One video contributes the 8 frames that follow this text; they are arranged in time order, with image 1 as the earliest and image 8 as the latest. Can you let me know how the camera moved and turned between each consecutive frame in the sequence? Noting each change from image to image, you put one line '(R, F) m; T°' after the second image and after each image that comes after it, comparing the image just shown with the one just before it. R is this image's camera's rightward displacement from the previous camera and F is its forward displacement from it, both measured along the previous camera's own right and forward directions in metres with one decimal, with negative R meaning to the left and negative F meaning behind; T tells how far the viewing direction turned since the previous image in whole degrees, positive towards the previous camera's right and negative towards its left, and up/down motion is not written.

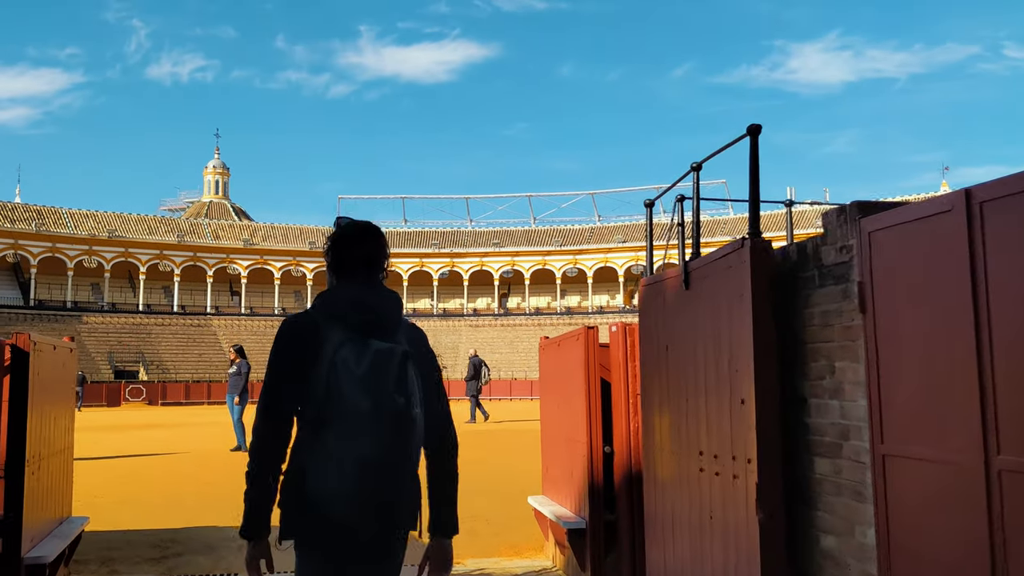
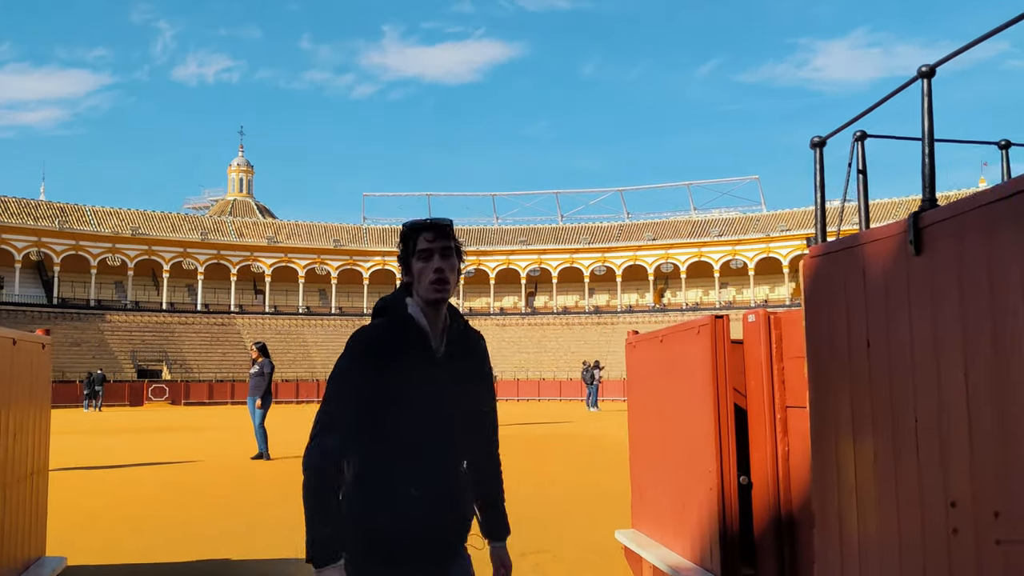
(-0.3, +1.2) m; -1°
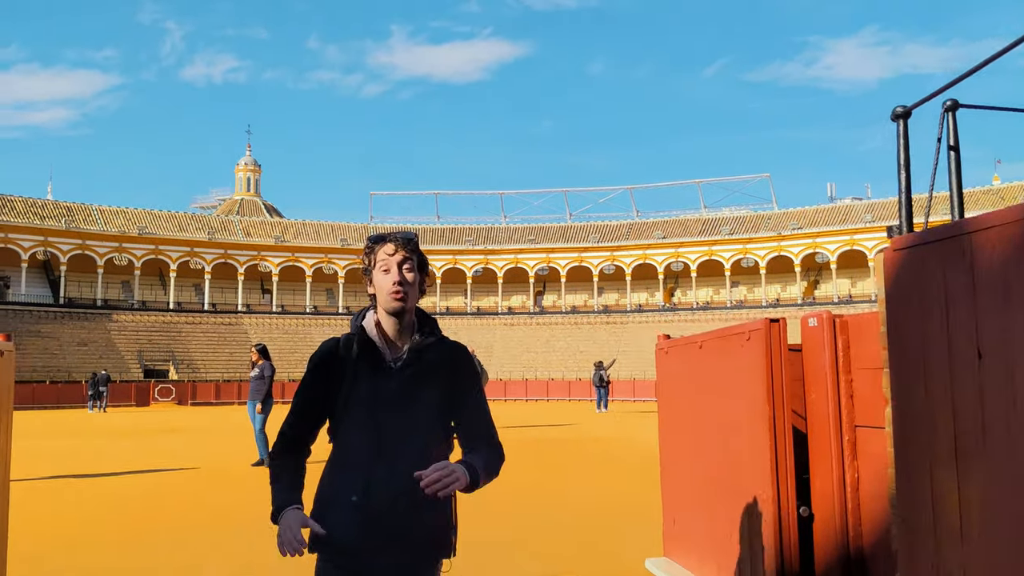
(0.0, +0.5) m; 0°
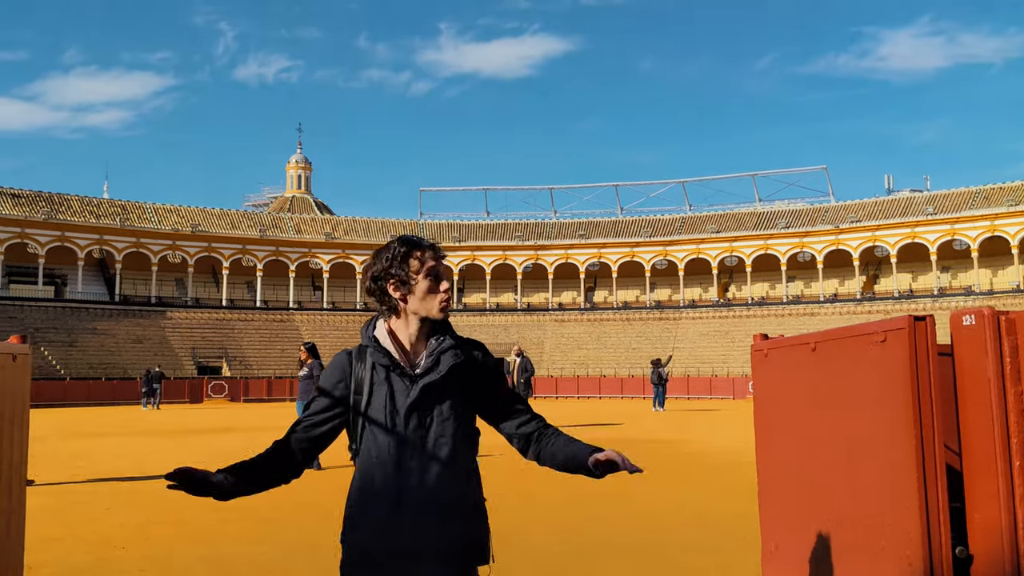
(-0.1, +0.5) m; -3°
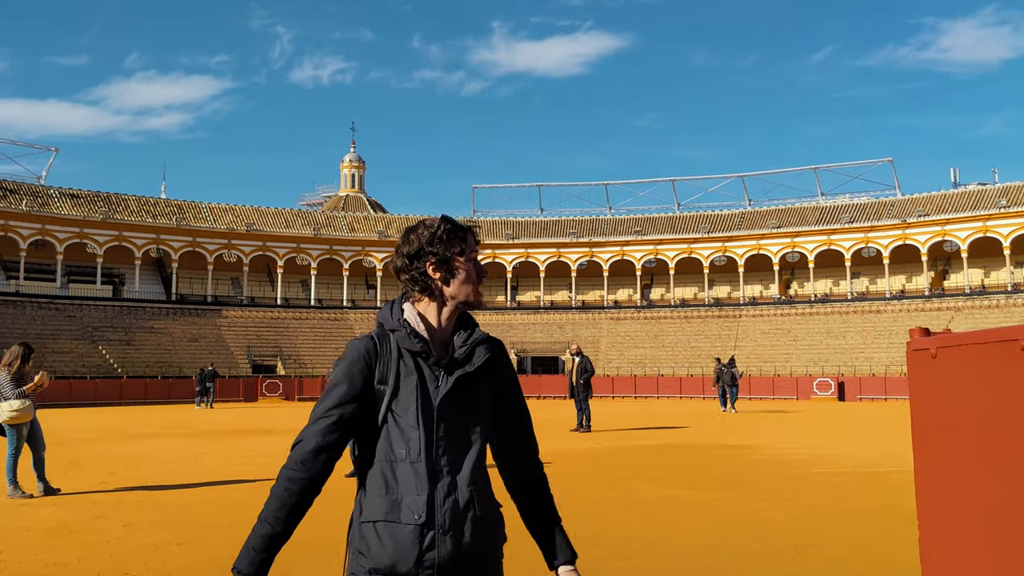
(-0.1, +0.9) m; -3°
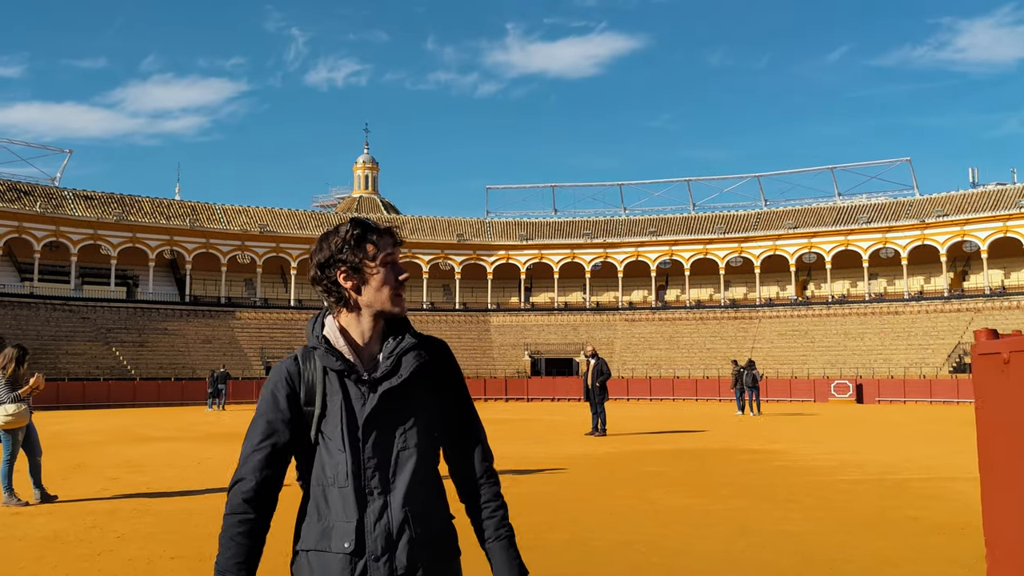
(0.0, +0.3) m; -1°
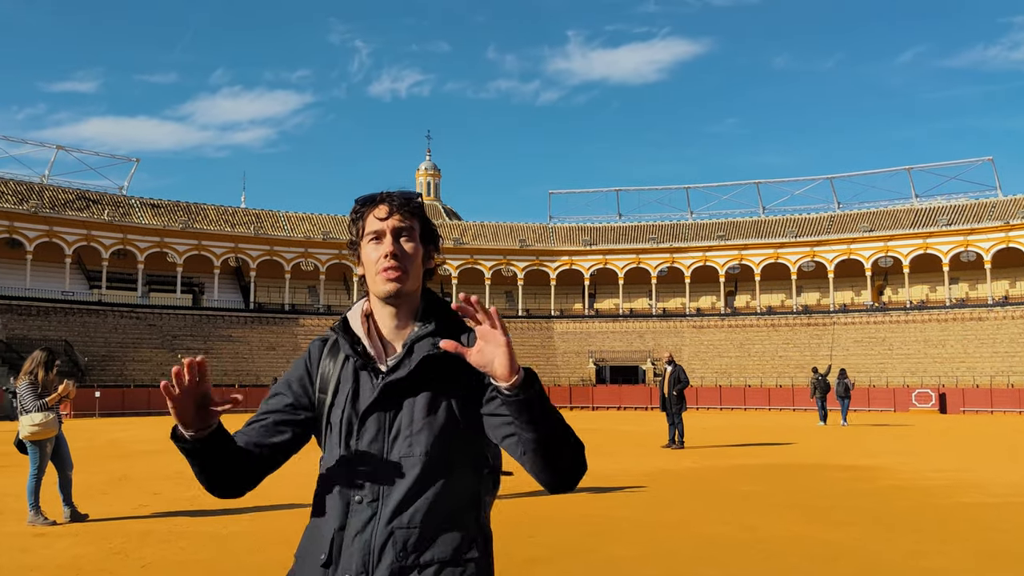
(-0.1, +0.9) m; -4°
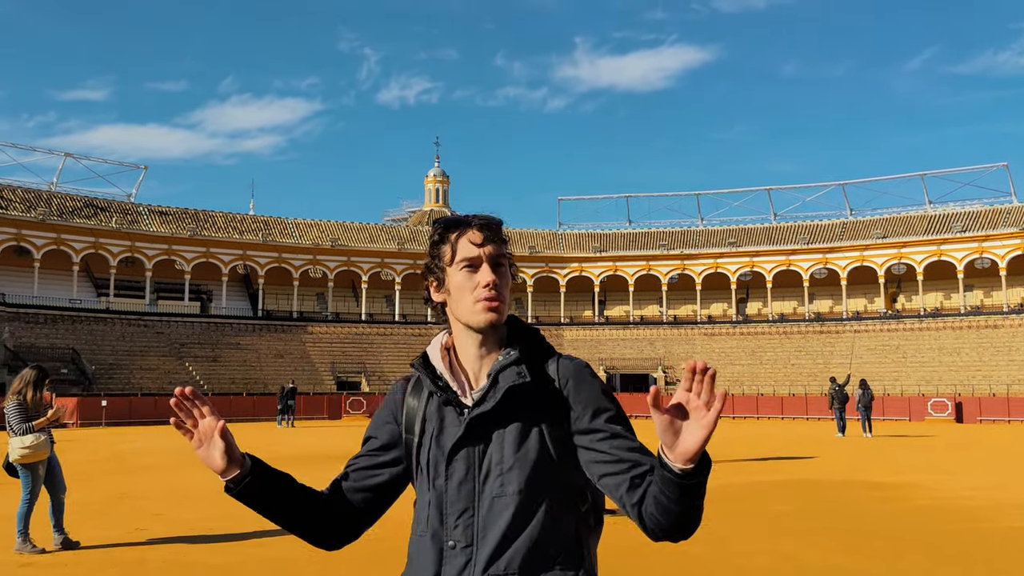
(-0.1, +0.4) m; 0°
